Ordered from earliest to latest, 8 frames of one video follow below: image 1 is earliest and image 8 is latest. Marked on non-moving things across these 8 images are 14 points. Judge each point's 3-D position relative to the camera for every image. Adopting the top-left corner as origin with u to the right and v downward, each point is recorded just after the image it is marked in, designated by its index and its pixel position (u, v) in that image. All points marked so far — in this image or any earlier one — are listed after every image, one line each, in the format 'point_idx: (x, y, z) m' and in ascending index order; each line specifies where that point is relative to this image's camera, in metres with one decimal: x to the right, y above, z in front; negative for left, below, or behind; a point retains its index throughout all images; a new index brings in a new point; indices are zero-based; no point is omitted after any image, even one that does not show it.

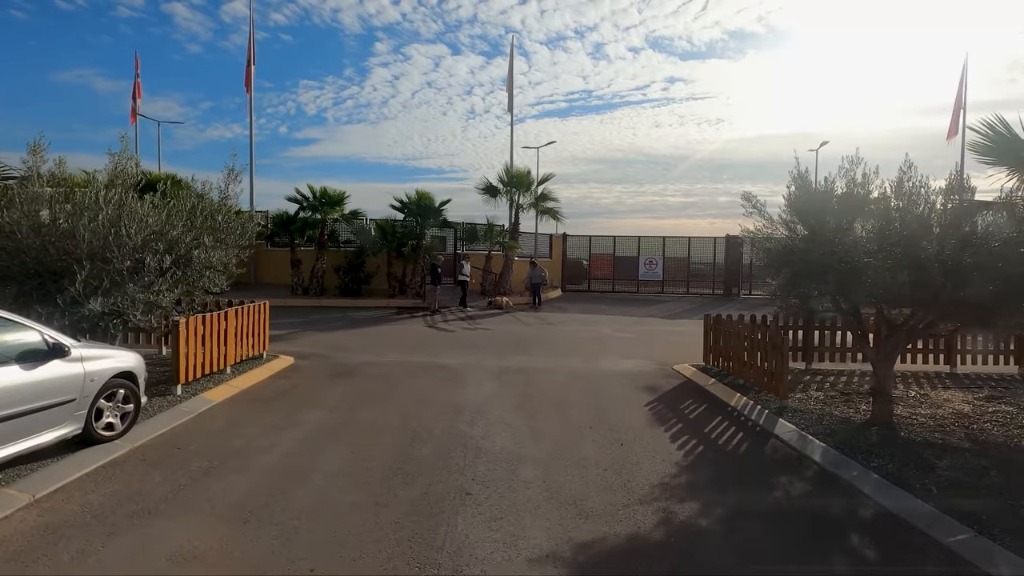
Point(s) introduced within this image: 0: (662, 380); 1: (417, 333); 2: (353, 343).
0: (+2.7, -1.7, +9.4) m
1: (-2.6, -1.2, +14.5) m
2: (-3.8, -1.3, +12.5) m
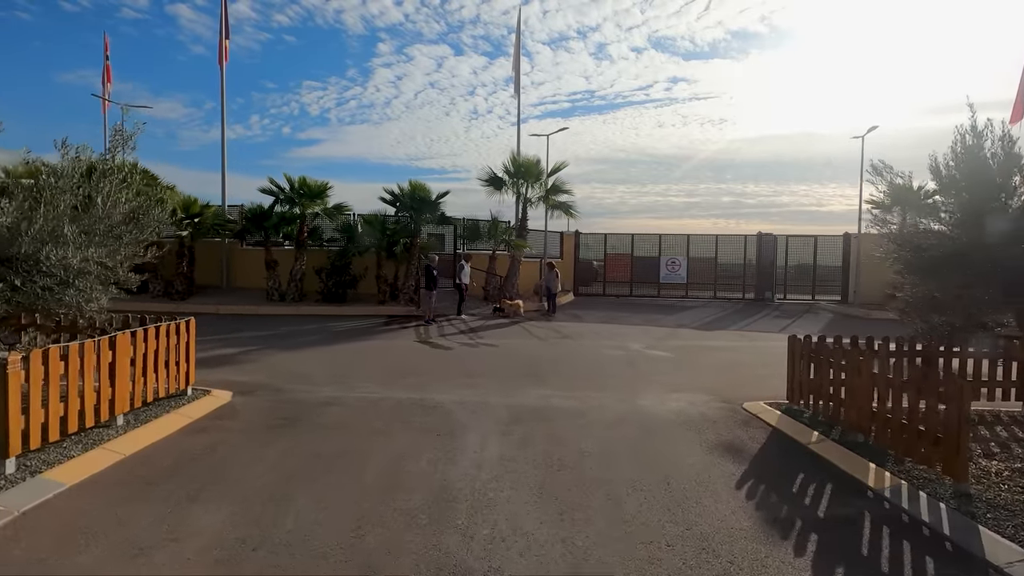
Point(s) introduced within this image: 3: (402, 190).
0: (+2.9, -1.8, +6.7) m
1: (-2.4, -1.4, +11.8) m
2: (-3.6, -1.5, +9.8) m
3: (-3.9, +3.4, +18.6) m
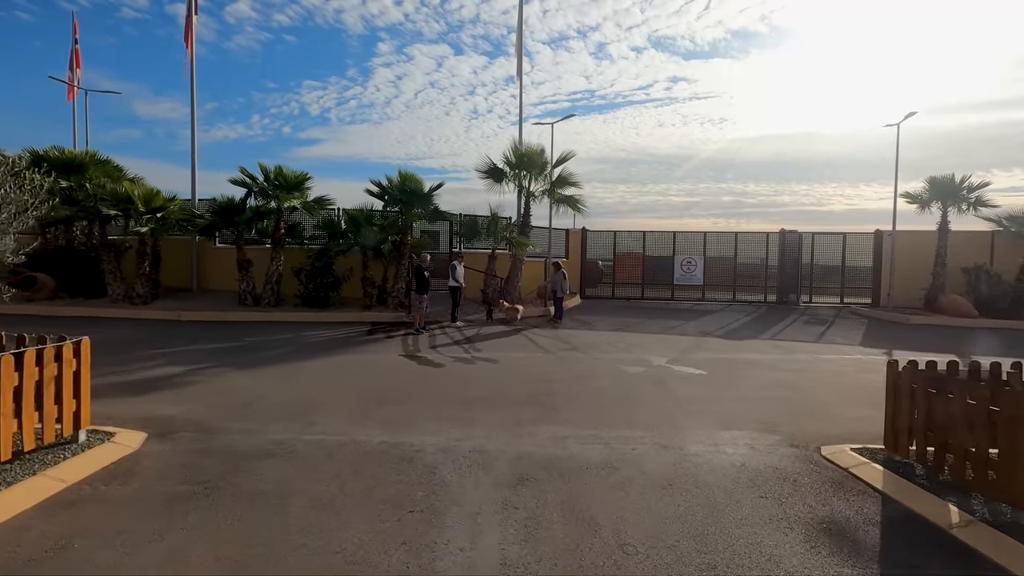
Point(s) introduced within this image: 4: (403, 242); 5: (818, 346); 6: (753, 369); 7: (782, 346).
0: (+2.9, -1.9, +4.7) m
1: (-2.3, -1.5, +9.9) m
2: (-3.5, -1.6, +7.9) m
3: (-3.8, +3.3, +16.6) m
4: (-3.4, +1.4, +16.5) m
5: (+7.9, -1.5, +13.7) m
6: (+4.8, -1.6, +10.4) m
7: (+6.8, -1.5, +13.3) m
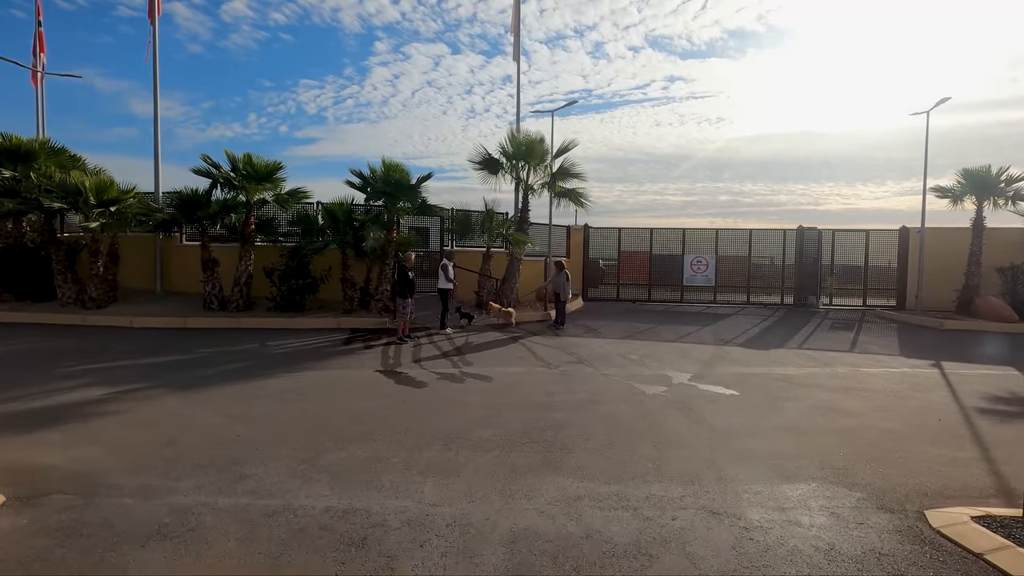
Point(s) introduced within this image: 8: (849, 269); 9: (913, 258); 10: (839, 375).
0: (+2.9, -2.0, +3.1) m
1: (-2.4, -1.6, +8.2) m
2: (-3.6, -1.7, +6.2) m
3: (-3.9, +3.3, +15.0) m
4: (-3.5, +1.4, +14.8) m
5: (+7.8, -1.6, +12.1) m
6: (+4.7, -1.7, +8.8) m
7: (+6.8, -1.5, +11.7) m
8: (+12.6, +0.7, +19.7) m
9: (+14.6, +1.1, +19.2) m
10: (+6.2, -1.7, +10.0) m
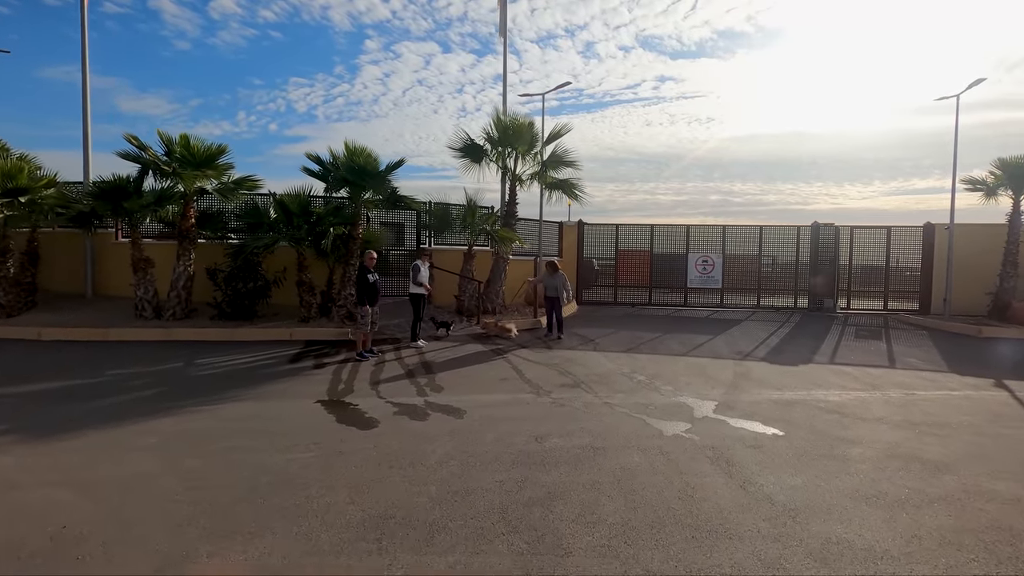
0: (+2.7, -2.1, +1.2) m
1: (-2.7, -1.7, +6.2) m
2: (-3.8, -1.8, +4.2) m
3: (-4.3, +3.2, +12.9) m
4: (-3.9, +1.3, +12.7) m
5: (+7.5, -1.6, +10.2) m
6: (+4.4, -1.8, +6.9) m
7: (+6.4, -1.6, +9.8) m
8: (+12.1, +0.6, +17.9) m
9: (+14.2, +1.0, +17.4) m
10: (+5.9, -1.8, +8.1) m
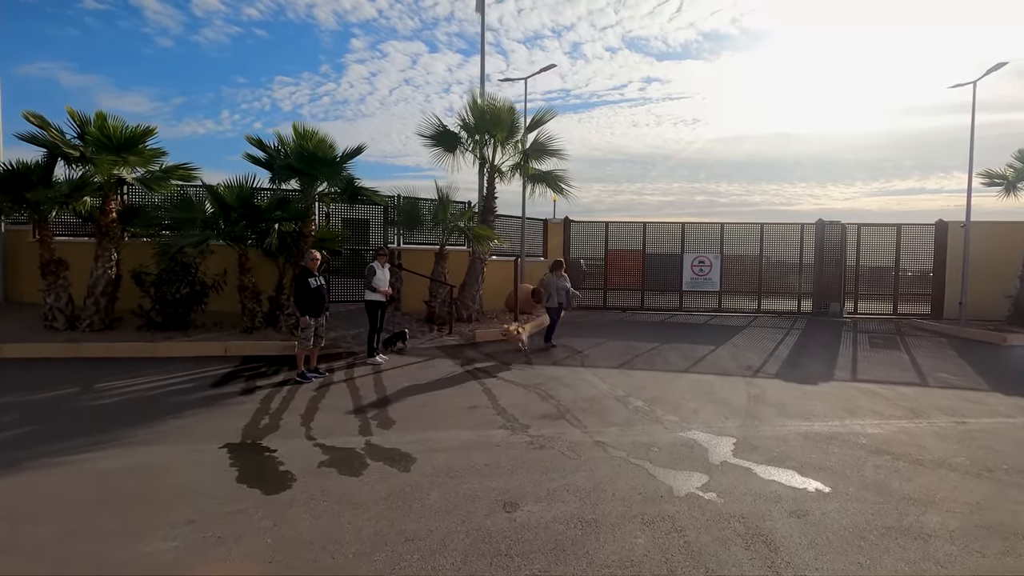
0: (+2.5, -2.2, -0.4) m
1: (-3.0, -1.8, +4.5) m
2: (-4.1, -1.9, +2.5) m
3: (-4.8, +3.1, +11.2) m
4: (-4.4, +1.2, +11.0) m
5: (+7.1, -1.7, +8.8) m
6: (+4.1, -1.9, +5.4) m
7: (+6.0, -1.7, +8.3) m
8: (+11.5, +0.5, +16.5) m
9: (+13.5, +0.9, +16.1) m
10: (+5.5, -1.9, +6.7) m
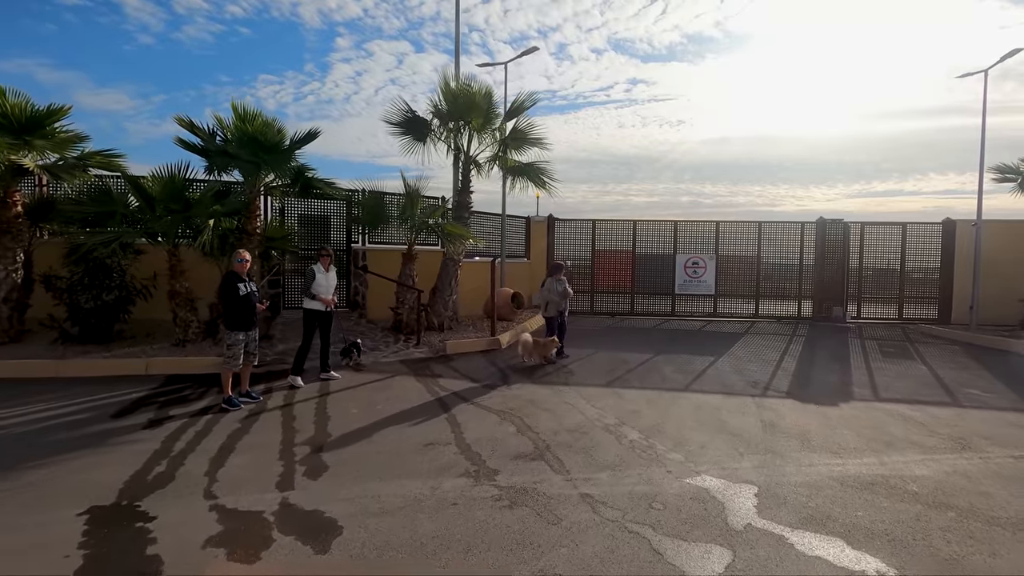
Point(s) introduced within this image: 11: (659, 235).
0: (+2.3, -2.3, -1.7) m
1: (-3.3, -1.9, +3.1) m
2: (-4.3, -2.0, +1.0) m
3: (-5.3, +3.0, +9.7) m
4: (-4.9, +1.0, +9.5) m
5: (+6.6, -1.8, +7.6) m
6: (+3.8, -2.0, +4.1) m
7: (+5.6, -1.8, +7.1) m
8: (+10.9, +0.5, +15.5) m
9: (+12.9, +0.9, +15.1) m
10: (+5.2, -1.9, +5.4) m
11: (+4.5, +1.6, +16.0) m
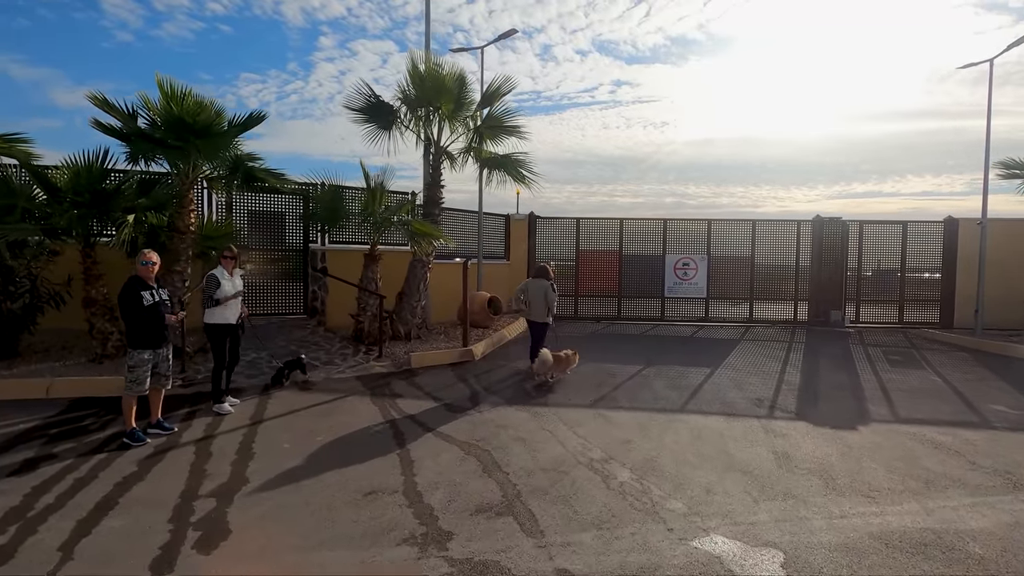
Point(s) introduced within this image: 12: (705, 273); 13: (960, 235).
0: (+2.2, -2.4, -2.8) m
1: (-3.6, -2.0, +1.8) m
2: (-4.6, -2.1, -0.3) m
3: (-5.8, +2.9, +8.4) m
4: (-5.3, +1.0, +8.3) m
5: (+6.3, -1.9, +6.6) m
6: (+3.5, -2.0, +3.1) m
7: (+5.2, -1.9, +6.1) m
8: (+10.3, +0.4, +14.6) m
9: (+12.3, +0.8, +14.3) m
10: (+4.9, -2.0, +4.4) m
11: (+3.8, +1.5, +14.9) m
12: (+5.5, +0.4, +14.9) m
13: (+12.3, +1.4, +14.4) m
